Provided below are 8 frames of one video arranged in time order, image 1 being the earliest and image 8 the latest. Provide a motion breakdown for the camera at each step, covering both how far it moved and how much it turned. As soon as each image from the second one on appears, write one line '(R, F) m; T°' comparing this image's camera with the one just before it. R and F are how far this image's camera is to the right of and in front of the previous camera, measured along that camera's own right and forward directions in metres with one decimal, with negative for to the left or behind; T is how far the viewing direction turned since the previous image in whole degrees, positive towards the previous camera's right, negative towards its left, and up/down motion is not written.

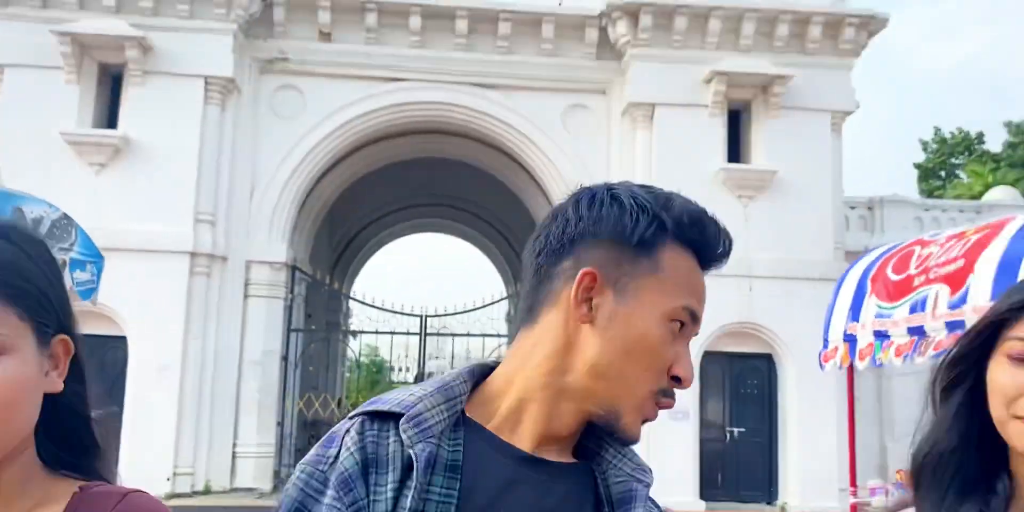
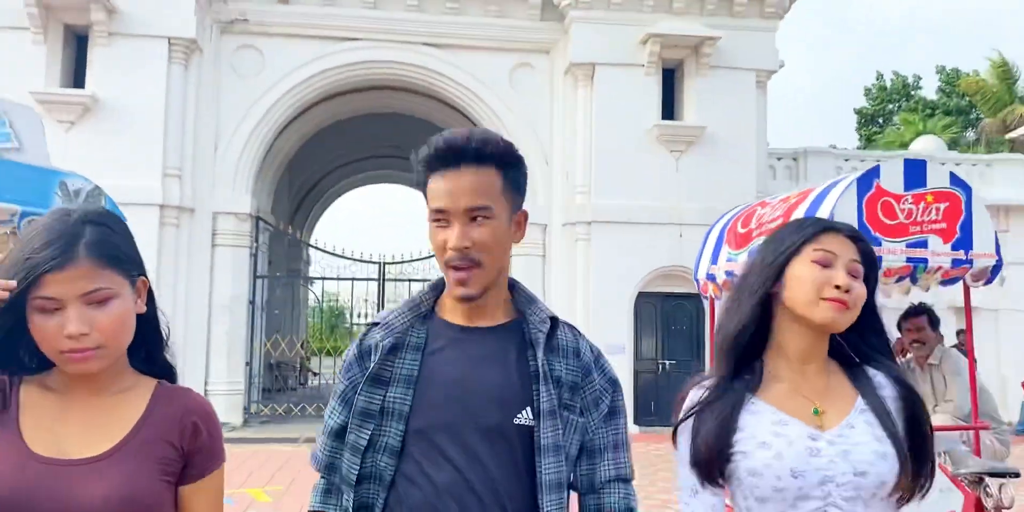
(+0.1, -0.9) m; +3°
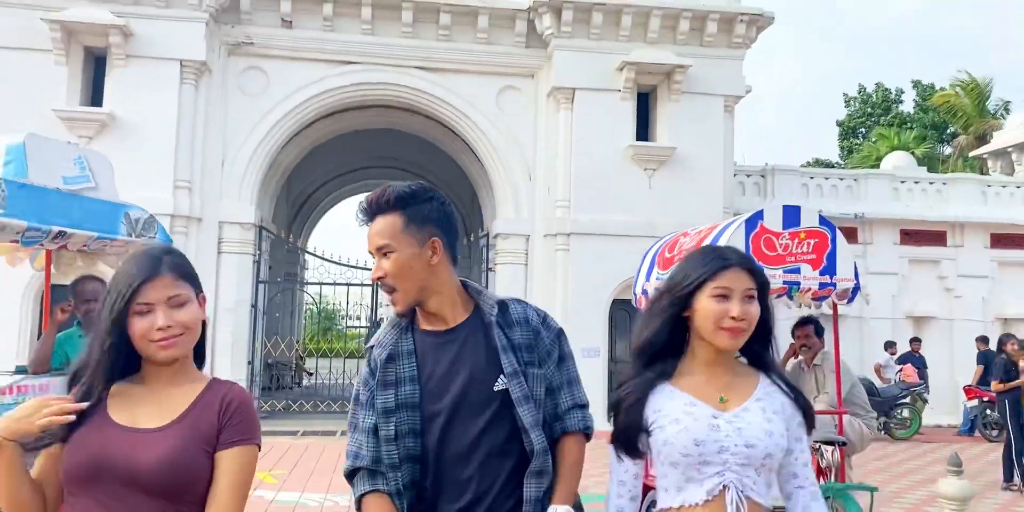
(+0.1, -0.9) m; +1°
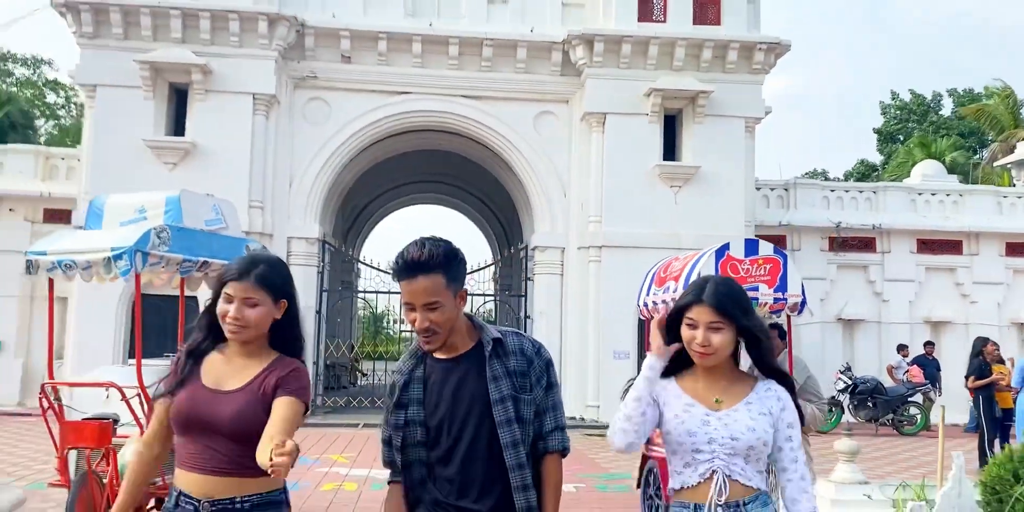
(+0.1, -1.3) m; -3°
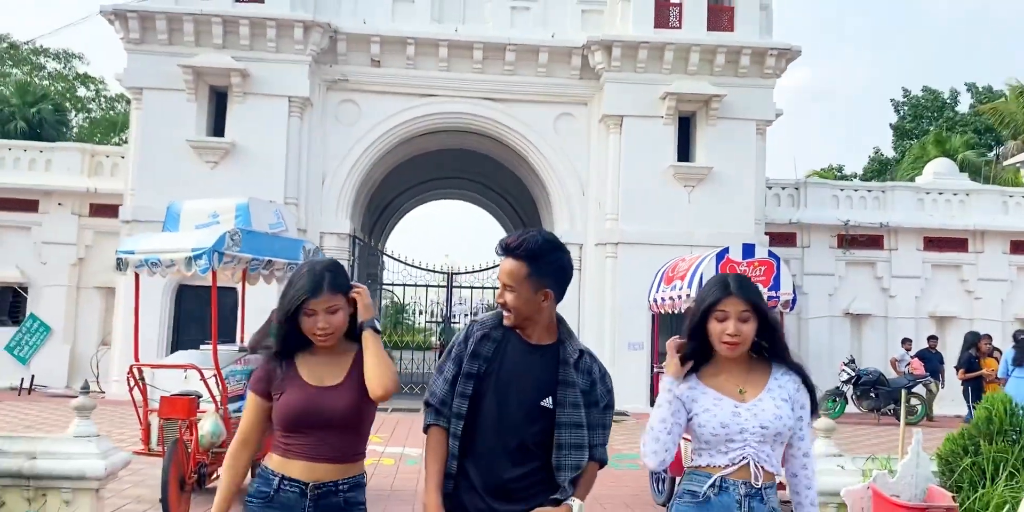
(-0.1, -0.7) m; -1°
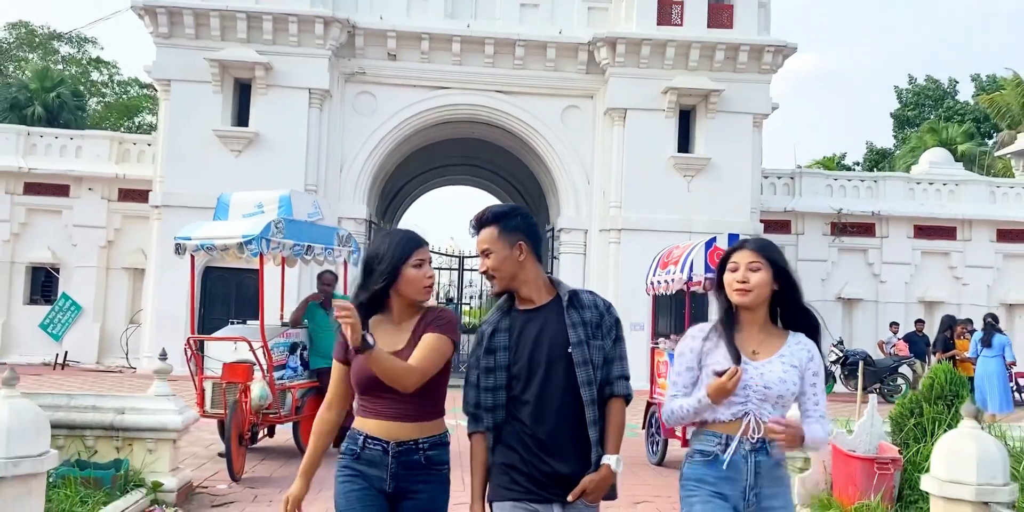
(0.0, -0.8) m; 0°
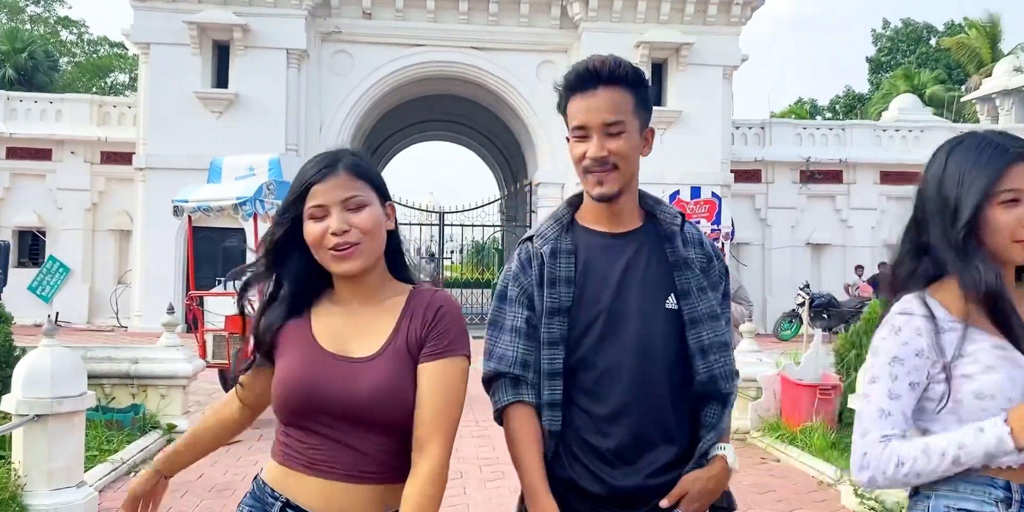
(0.0, -0.5) m; +1°
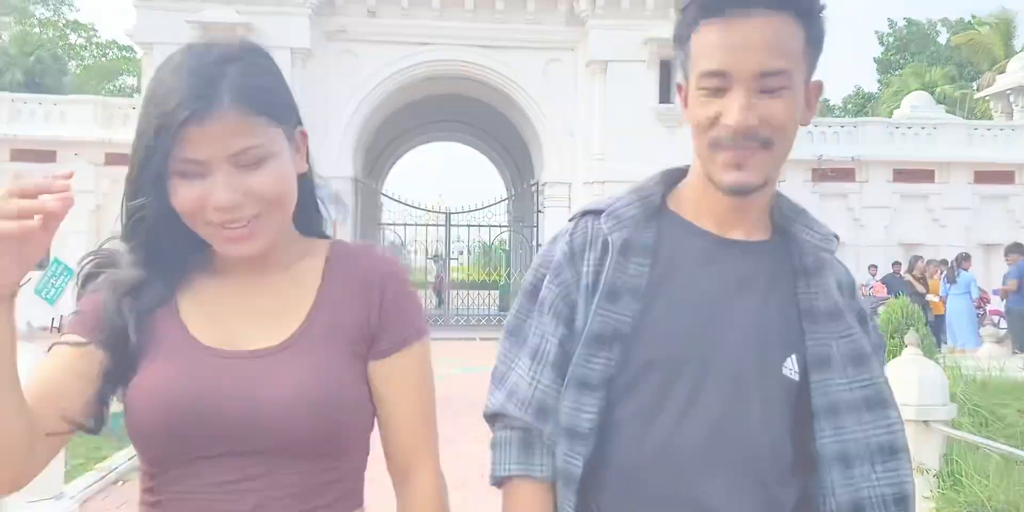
(0.0, +0.2) m; -1°
